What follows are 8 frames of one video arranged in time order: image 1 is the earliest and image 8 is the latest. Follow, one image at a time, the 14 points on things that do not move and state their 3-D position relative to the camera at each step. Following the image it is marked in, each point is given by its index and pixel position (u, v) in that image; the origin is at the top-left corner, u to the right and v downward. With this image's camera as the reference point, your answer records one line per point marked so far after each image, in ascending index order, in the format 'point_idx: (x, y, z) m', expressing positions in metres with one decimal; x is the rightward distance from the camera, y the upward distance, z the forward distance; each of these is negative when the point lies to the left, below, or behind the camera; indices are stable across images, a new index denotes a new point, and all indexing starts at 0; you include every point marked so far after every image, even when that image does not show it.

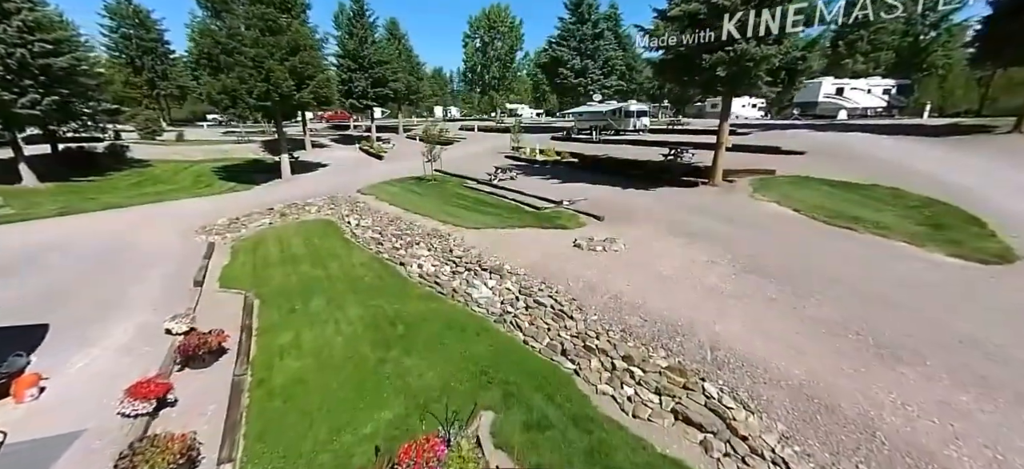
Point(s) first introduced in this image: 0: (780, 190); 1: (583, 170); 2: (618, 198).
0: (+8.0, +1.3, +12.3) m
1: (+3.3, +2.9, +19.2) m
2: (+3.4, +1.1, +13.4) m
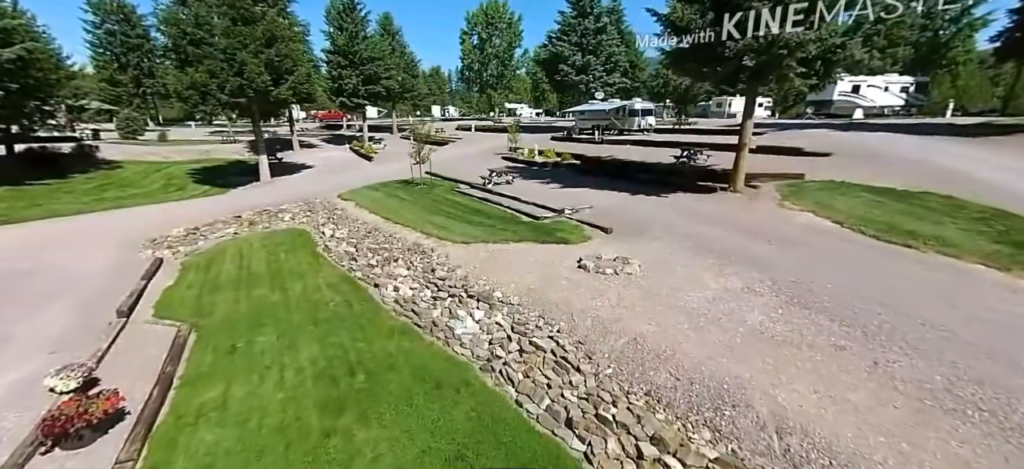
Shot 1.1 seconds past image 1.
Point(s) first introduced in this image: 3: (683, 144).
0: (+7.8, +0.9, +10.8) m
1: (+3.1, +2.6, +17.6) m
2: (+3.3, +0.8, +11.9) m
3: (+8.3, +4.0, +19.7) m
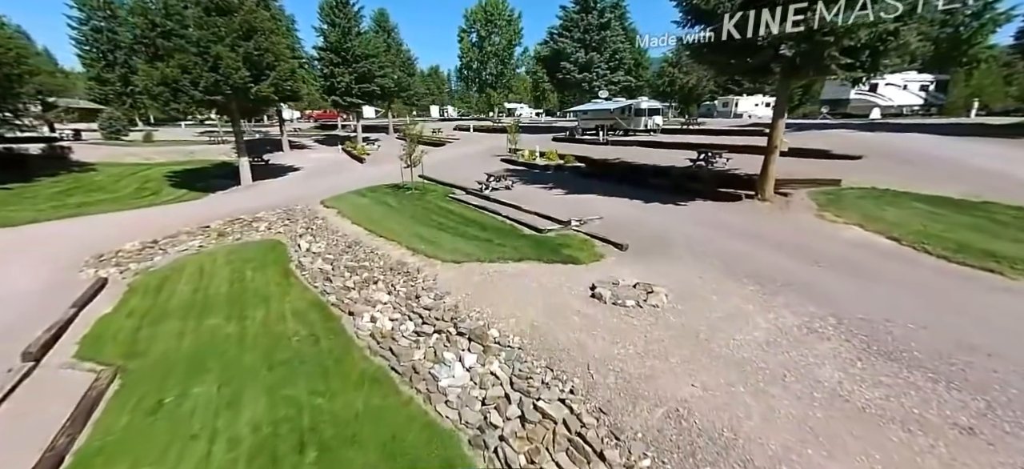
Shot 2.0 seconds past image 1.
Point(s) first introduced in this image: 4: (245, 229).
0: (+7.8, +0.6, +9.4) m
1: (+3.1, +2.2, +16.2) m
2: (+3.3, +0.4, +10.5) m
3: (+8.3, +3.6, +18.3) m
4: (-8.3, +0.2, +12.8) m
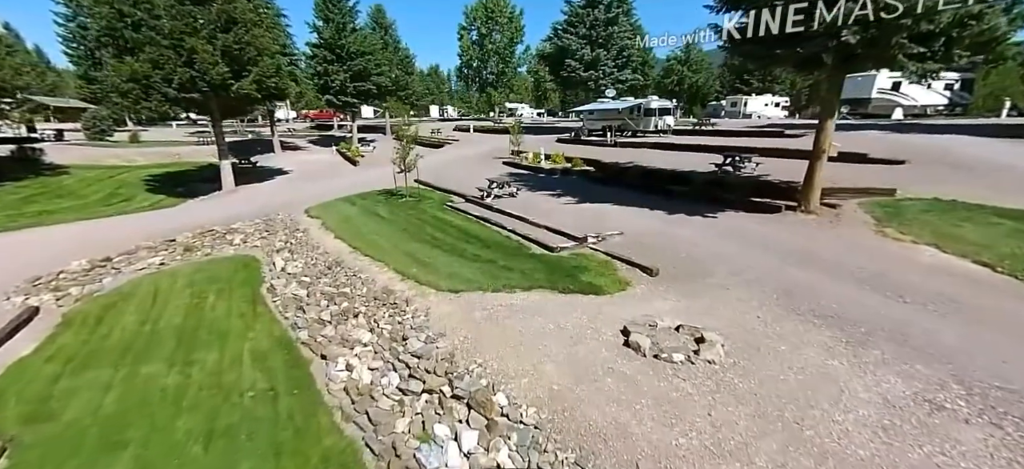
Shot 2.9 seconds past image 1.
0: (+8.0, +0.2, +8.0) m
1: (+3.3, +1.8, +14.8) m
2: (+3.4, 0.0, +9.1) m
3: (+8.4, +3.2, +16.9) m
4: (-8.1, -0.2, +11.4) m
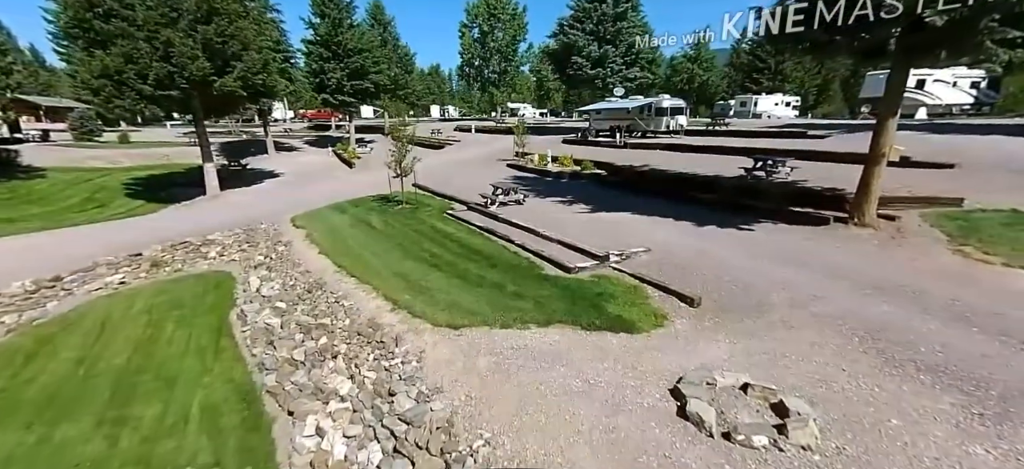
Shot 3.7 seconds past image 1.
0: (+8.1, -0.1, +6.8) m
1: (+3.5, +1.5, +13.6) m
2: (+3.6, -0.3, +7.9) m
3: (+8.6, +2.9, +15.6) m
4: (-7.9, -0.5, +10.2) m
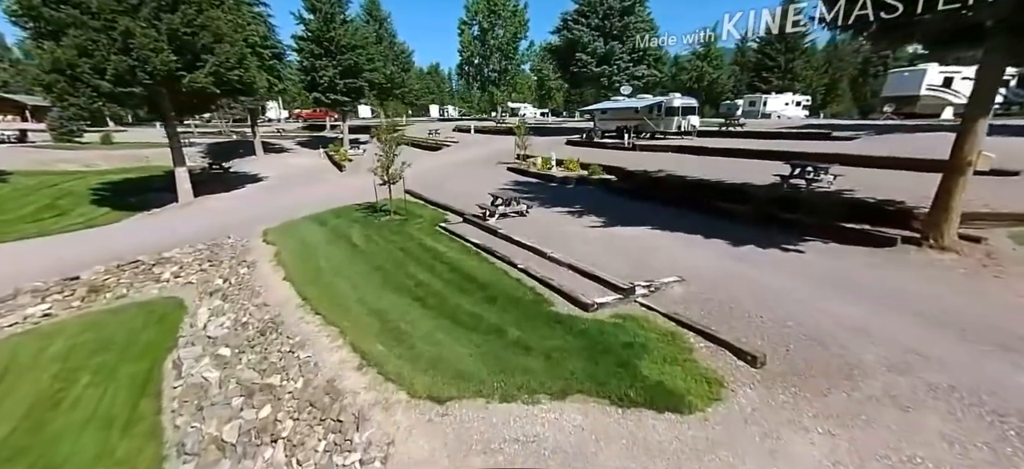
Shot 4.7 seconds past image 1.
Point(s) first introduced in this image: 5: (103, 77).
0: (+8.2, -0.5, +5.3) m
1: (+3.5, +1.1, +12.1) m
2: (+3.6, -0.7, +6.4) m
3: (+8.7, +2.5, +14.2) m
4: (-7.9, -0.9, +8.7) m
5: (-12.0, +4.6, +12.1) m
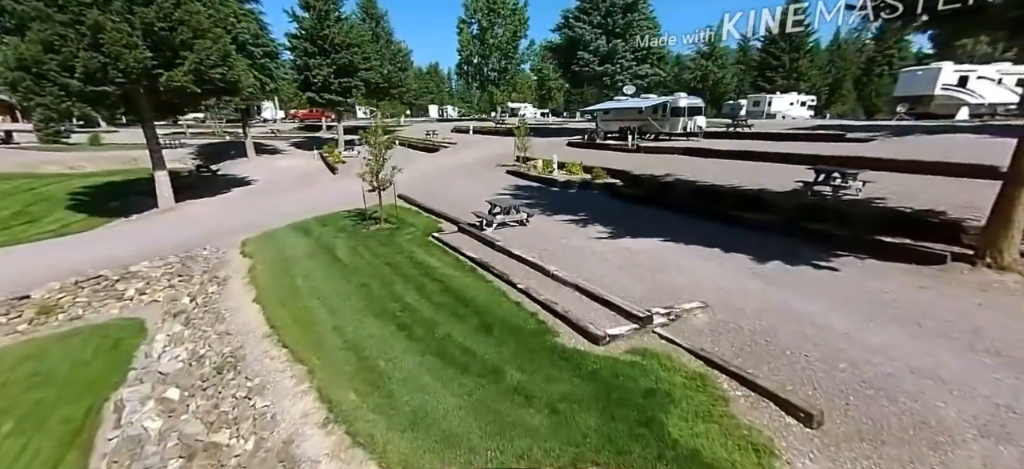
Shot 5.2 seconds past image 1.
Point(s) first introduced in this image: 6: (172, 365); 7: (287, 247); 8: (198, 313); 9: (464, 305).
0: (+8.2, -0.8, +4.5) m
1: (+3.5, +0.8, +11.3) m
2: (+3.6, -0.9, +5.6) m
3: (+8.7, +2.2, +13.3) m
4: (-7.9, -1.2, +7.9) m
5: (-12.0, +4.4, +11.3) m
6: (-4.6, -1.8, +5.6) m
7: (-5.1, -0.2, +9.4) m
8: (-5.2, -1.3, +6.8) m
9: (-0.7, -1.0, +6.2) m
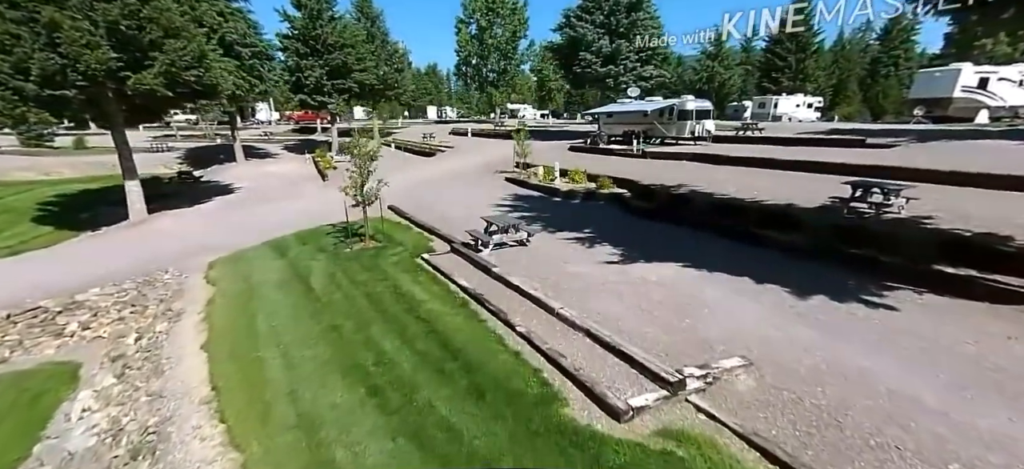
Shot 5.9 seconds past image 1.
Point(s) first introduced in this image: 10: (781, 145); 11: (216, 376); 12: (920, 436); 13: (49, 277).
0: (+8.1, -1.2, +3.4) m
1: (+3.4, +0.4, +10.2) m
2: (+3.6, -1.4, +4.5) m
3: (+8.6, +1.8, +12.3) m
4: (-8.0, -1.6, +6.8) m
5: (-12.0, +3.9, +10.2) m
6: (-4.6, -2.2, +4.5) m
7: (-5.2, -0.7, +8.3) m
8: (-5.2, -1.8, +5.8) m
9: (-0.7, -1.5, +5.1) m
10: (+12.3, +4.2, +19.1) m
11: (-3.5, -1.7, +4.9) m
12: (+3.4, -1.7, +3.5) m
13: (-9.8, -0.9, +8.8) m
